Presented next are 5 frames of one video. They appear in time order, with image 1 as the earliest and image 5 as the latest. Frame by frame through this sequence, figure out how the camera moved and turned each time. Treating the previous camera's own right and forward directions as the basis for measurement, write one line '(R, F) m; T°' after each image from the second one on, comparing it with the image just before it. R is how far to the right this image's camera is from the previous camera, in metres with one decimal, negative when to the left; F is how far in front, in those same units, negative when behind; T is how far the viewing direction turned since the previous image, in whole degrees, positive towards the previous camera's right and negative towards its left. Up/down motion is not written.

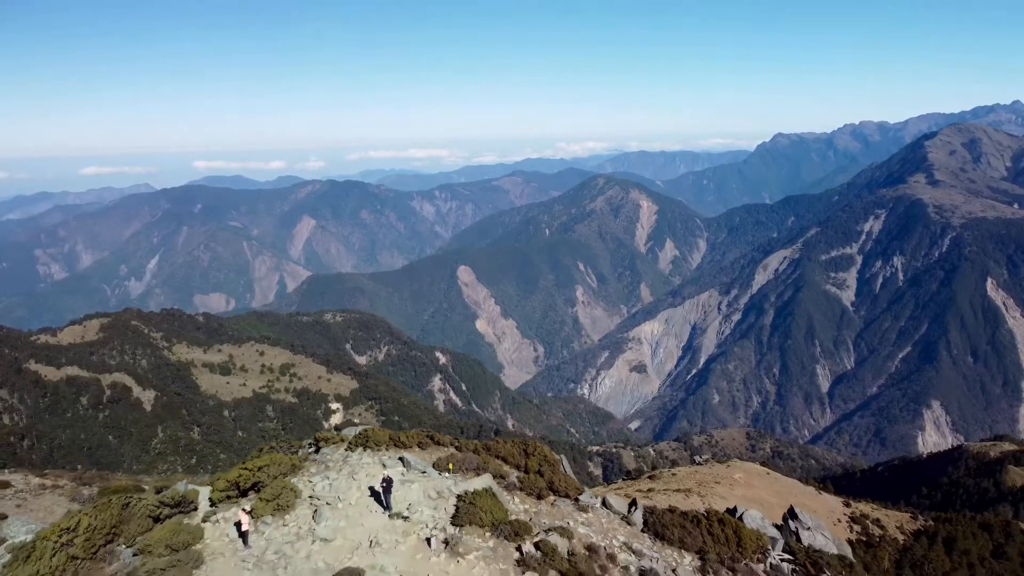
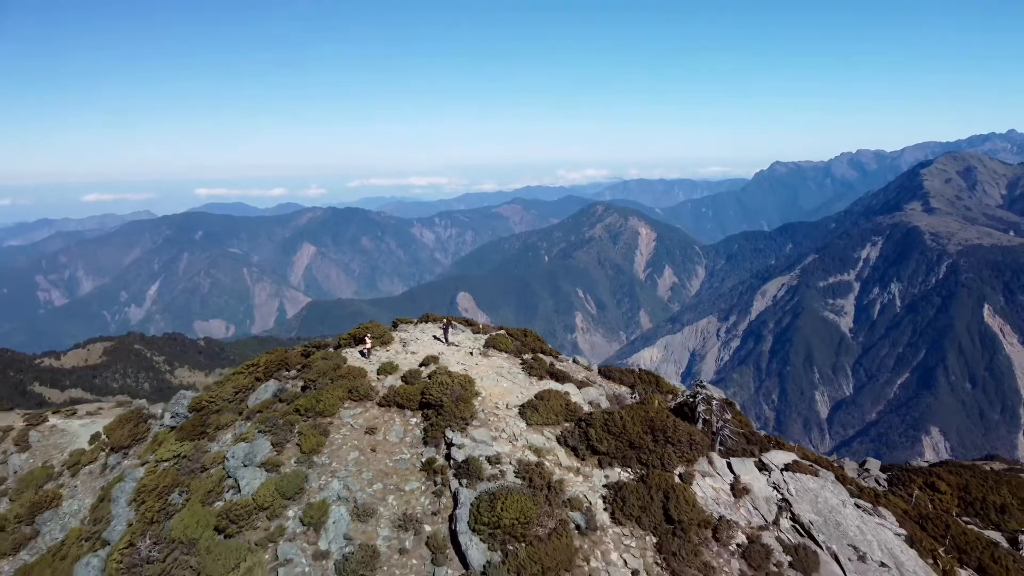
(-0.4, -8.1) m; 0°
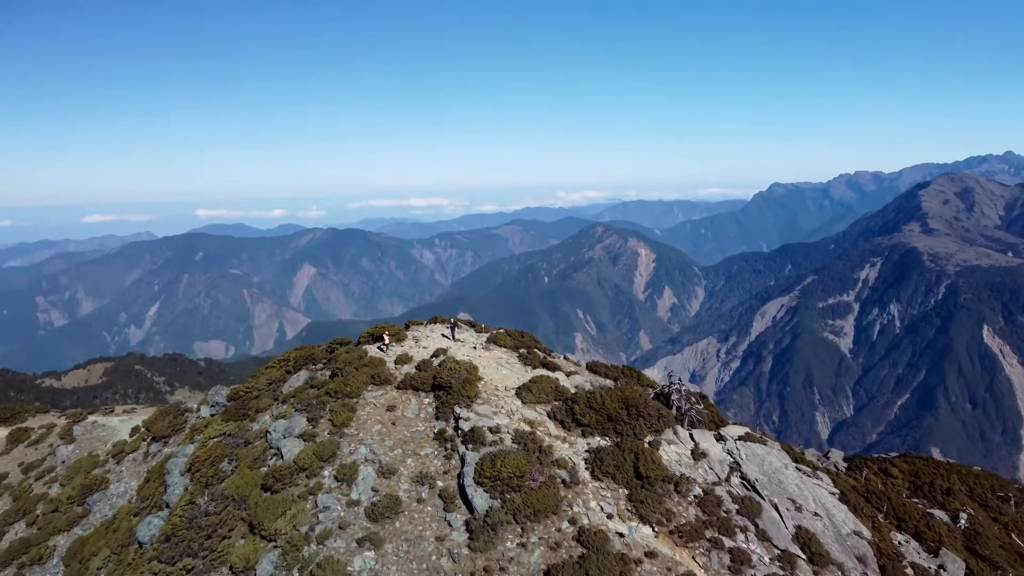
(+0.1, -3.7) m; 0°
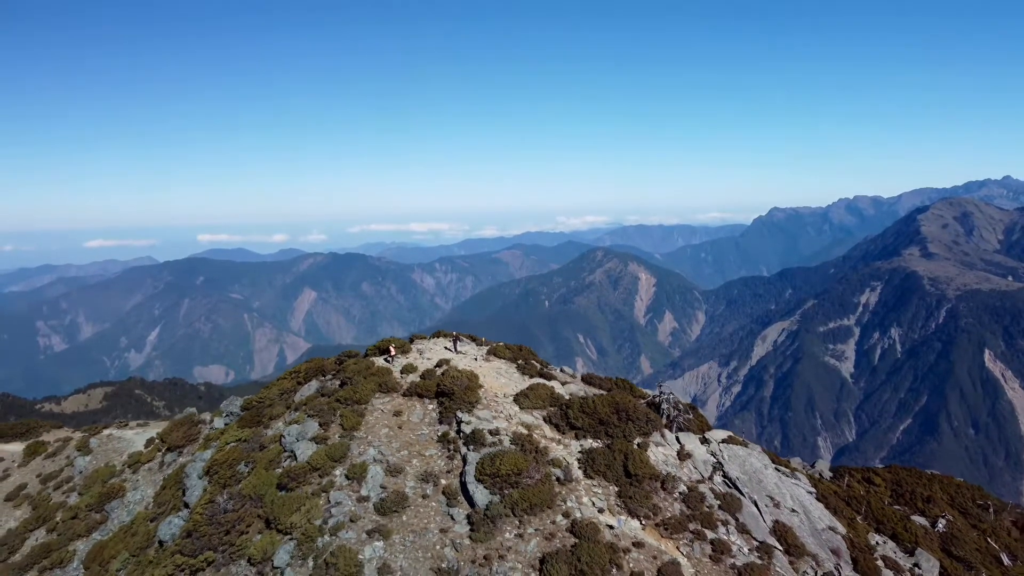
(+0.1, -1.9) m; 0°
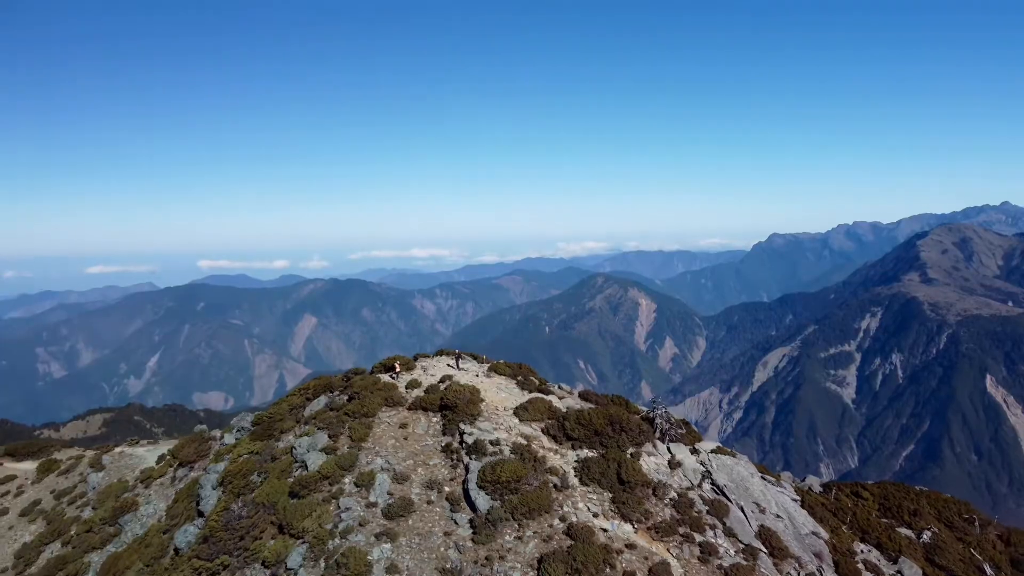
(0.0, -1.7) m; 0°
